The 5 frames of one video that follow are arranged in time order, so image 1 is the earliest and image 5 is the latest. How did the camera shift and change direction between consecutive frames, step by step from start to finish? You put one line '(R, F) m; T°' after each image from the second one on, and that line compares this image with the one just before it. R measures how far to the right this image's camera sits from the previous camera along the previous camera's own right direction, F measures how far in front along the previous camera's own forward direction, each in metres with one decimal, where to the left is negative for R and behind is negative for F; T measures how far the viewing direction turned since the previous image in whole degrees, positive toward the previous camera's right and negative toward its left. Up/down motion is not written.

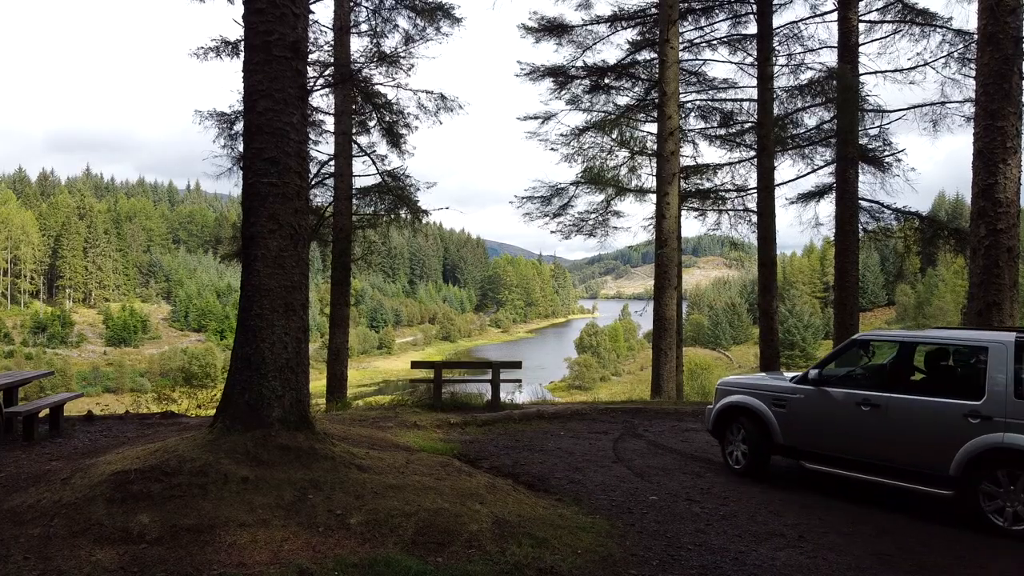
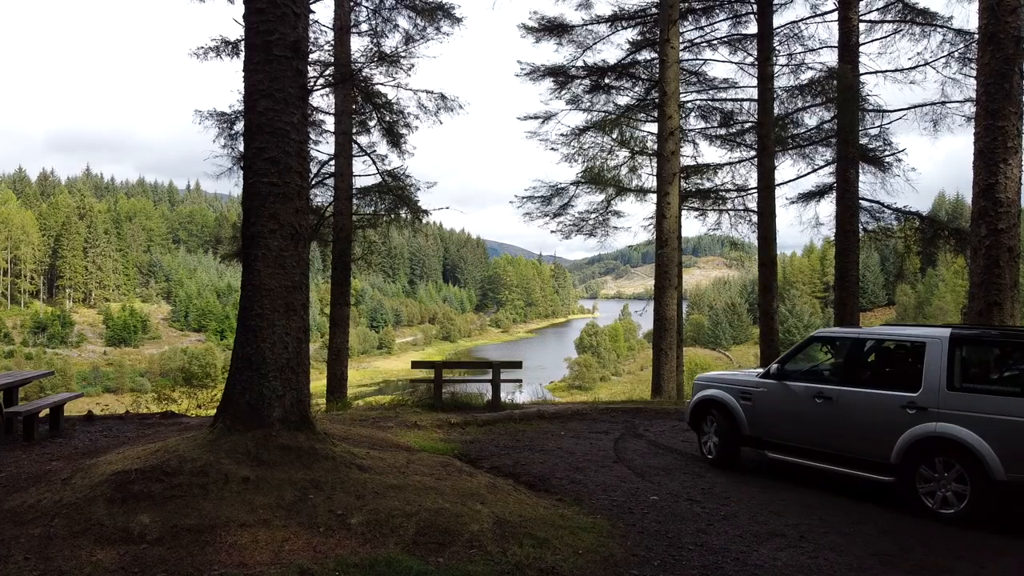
(0.0, 0.0) m; 0°
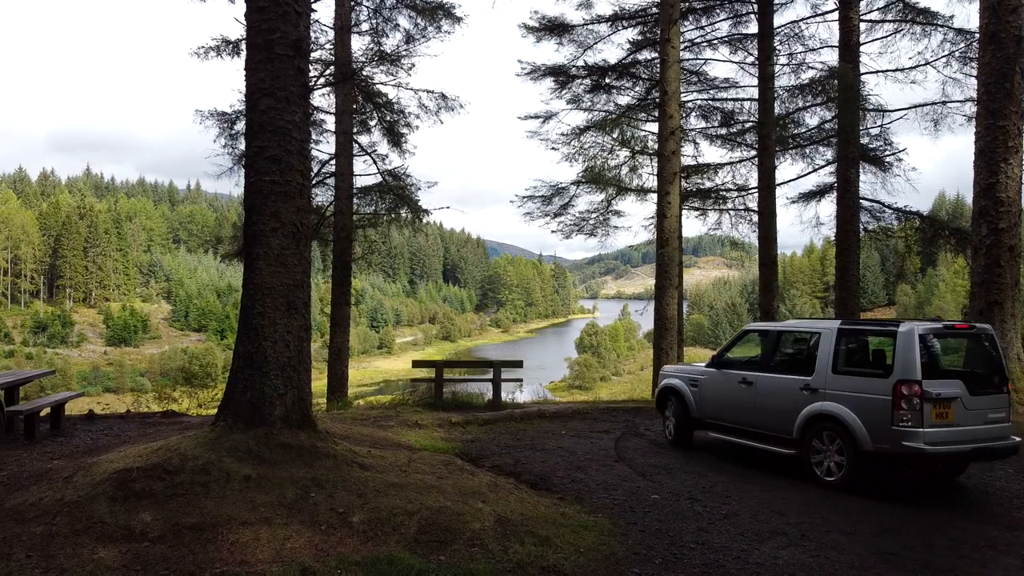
(0.0, 0.0) m; 0°
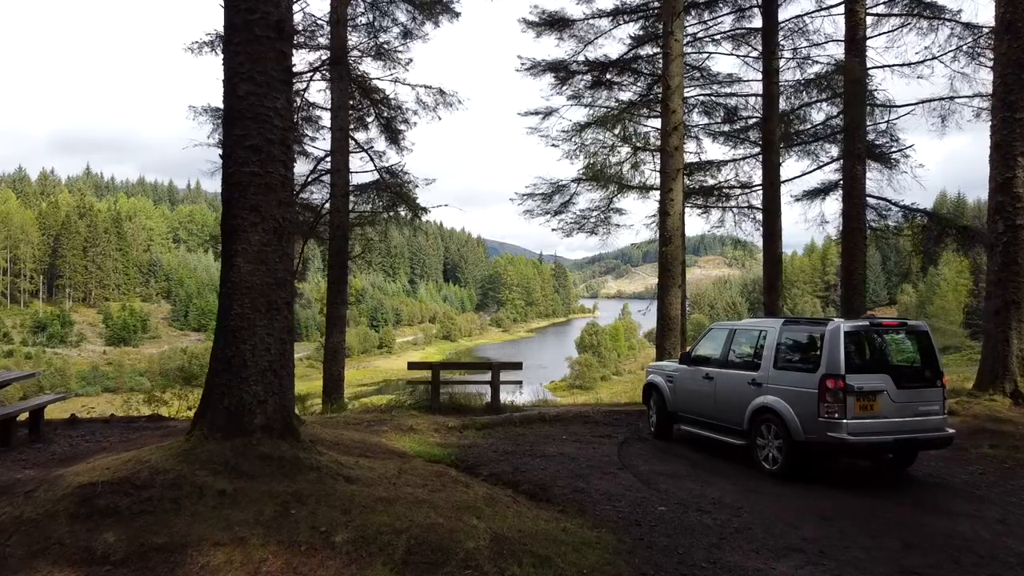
(0.0, +0.3) m; 0°
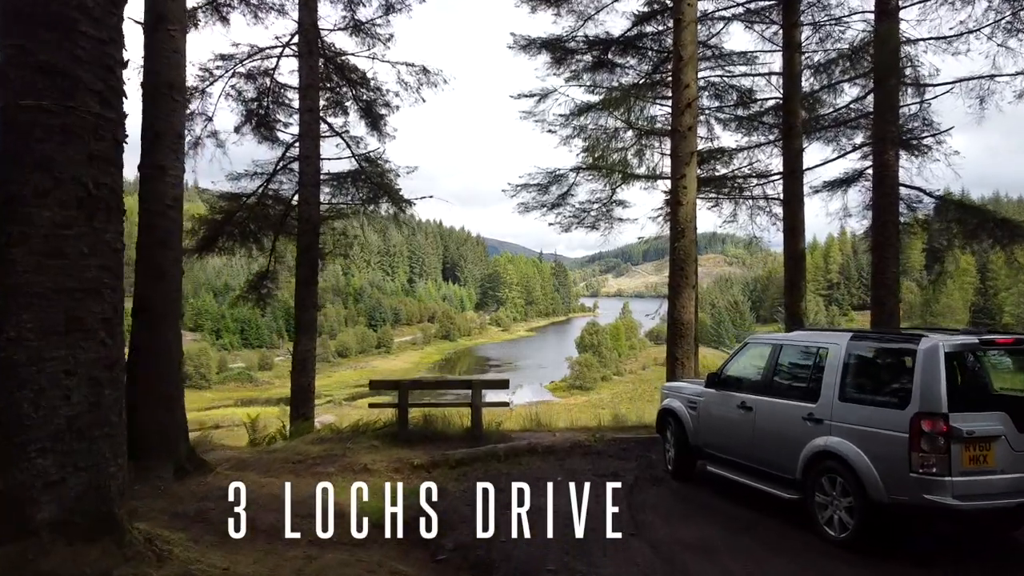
(+0.2, +1.7) m; 0°
